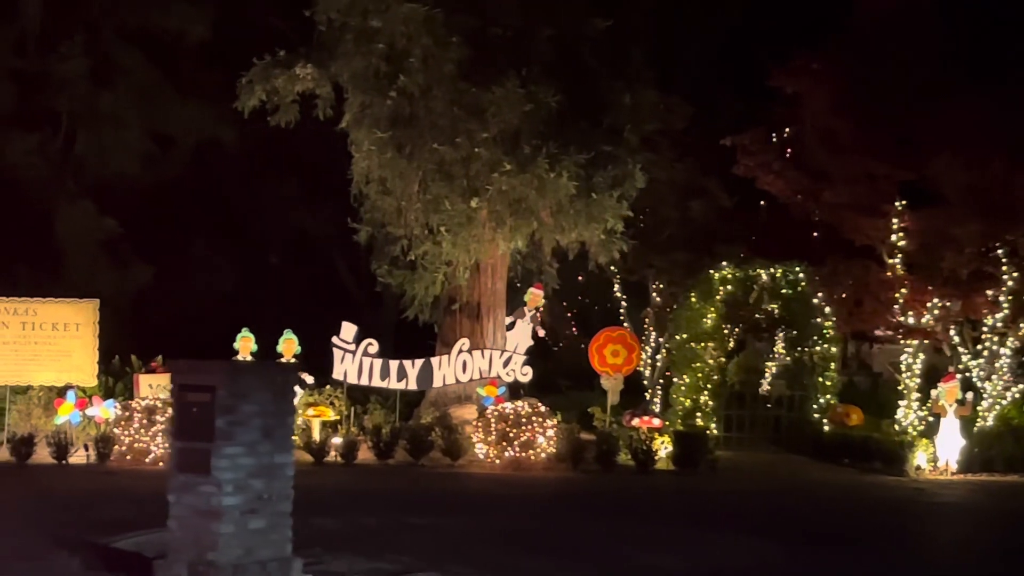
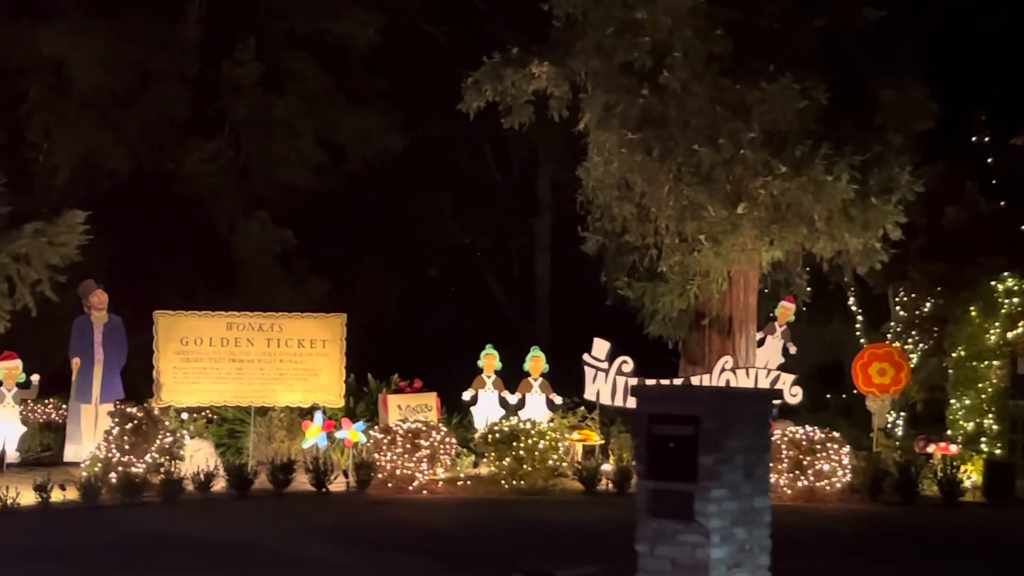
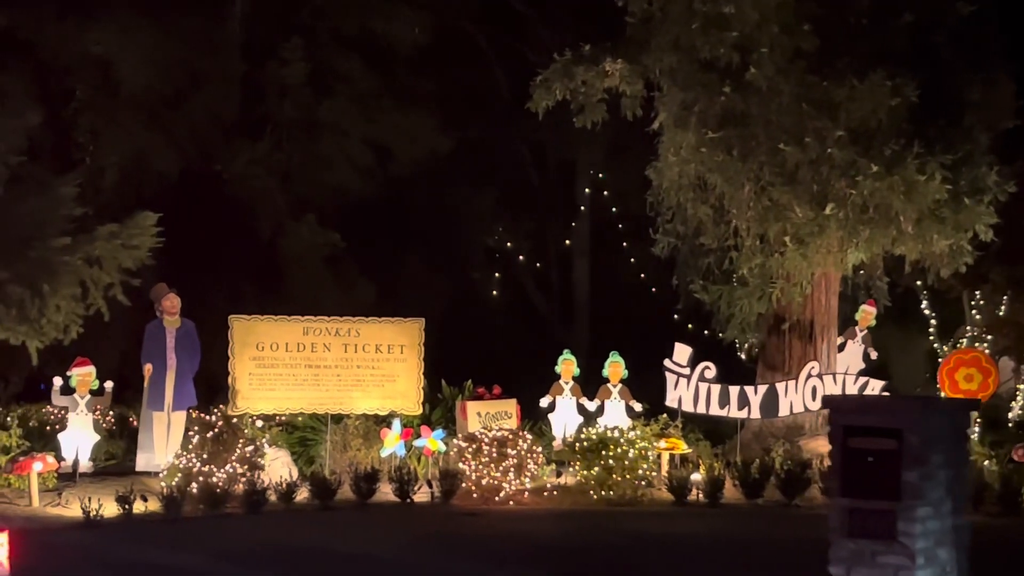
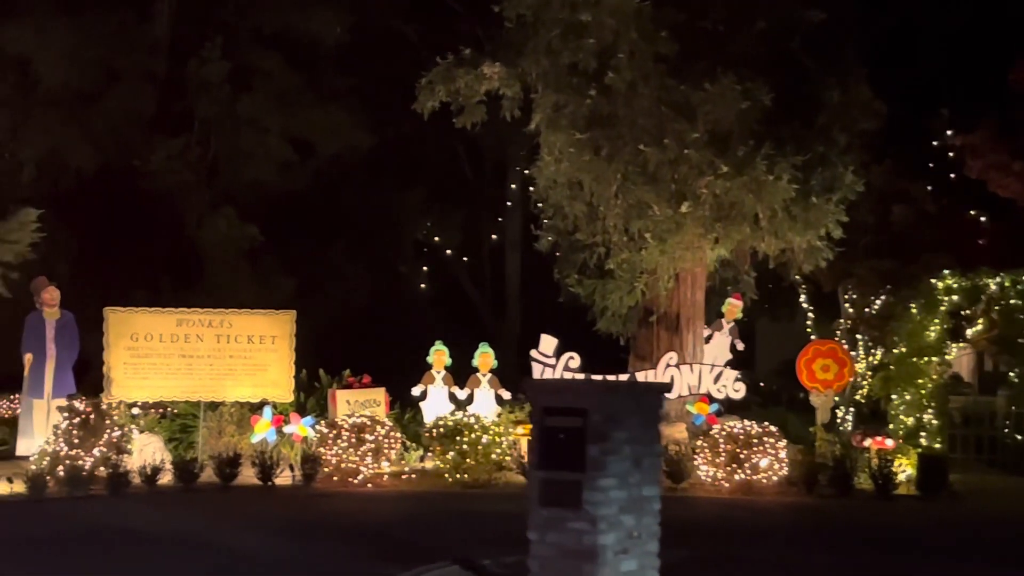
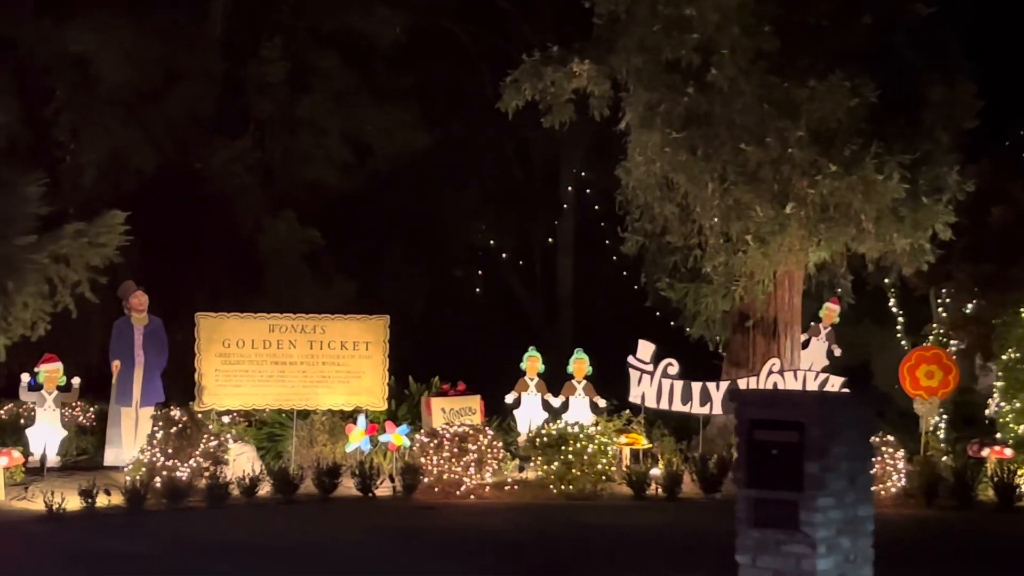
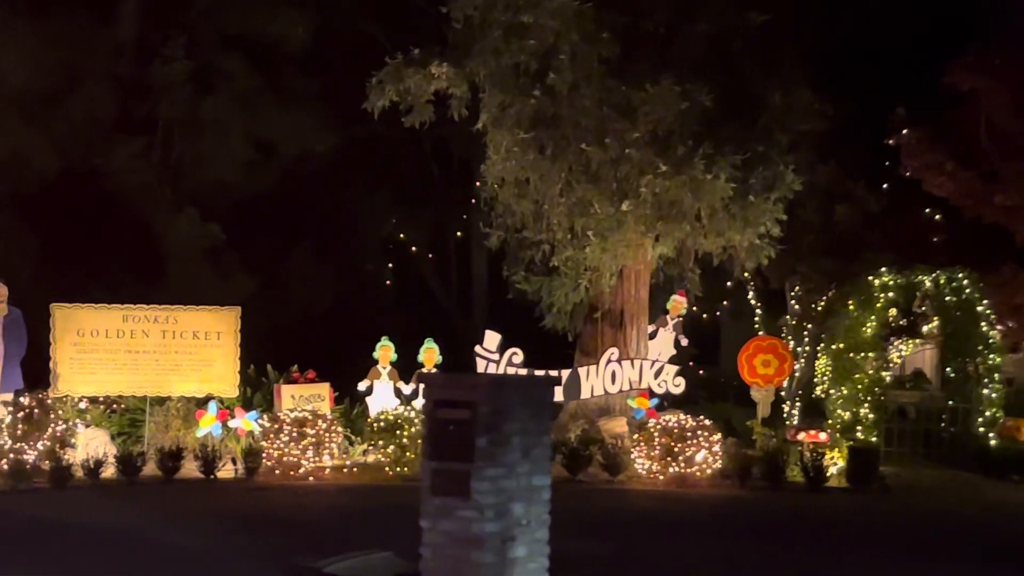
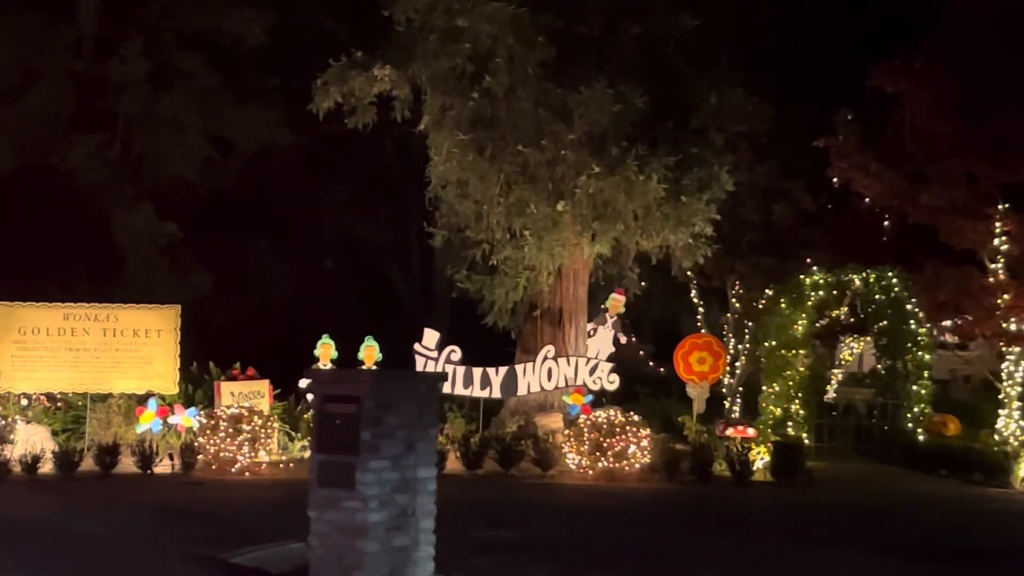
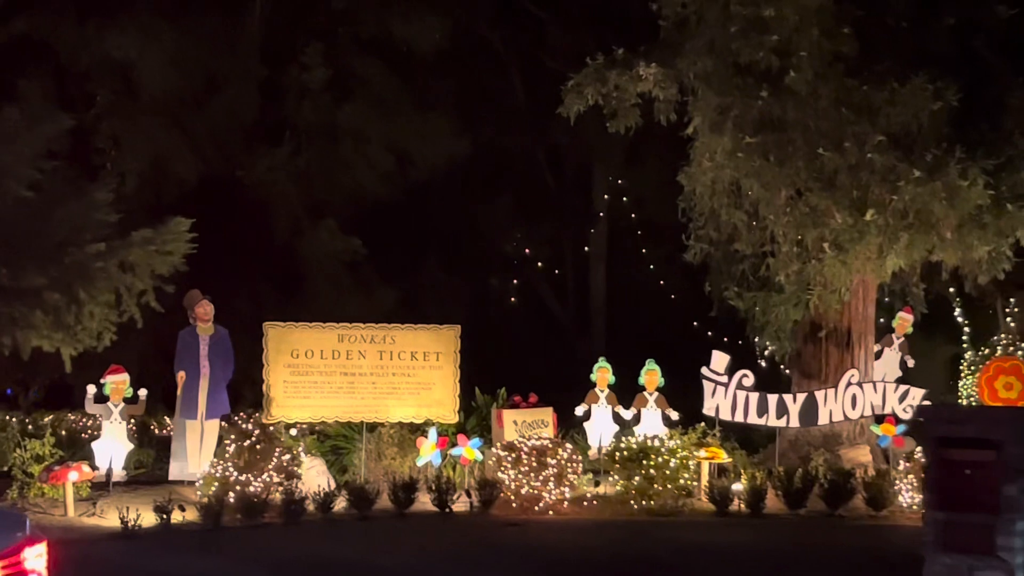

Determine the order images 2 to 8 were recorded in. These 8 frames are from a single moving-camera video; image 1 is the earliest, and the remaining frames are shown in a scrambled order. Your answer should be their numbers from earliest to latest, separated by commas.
7, 6, 4, 2, 5, 3, 8
